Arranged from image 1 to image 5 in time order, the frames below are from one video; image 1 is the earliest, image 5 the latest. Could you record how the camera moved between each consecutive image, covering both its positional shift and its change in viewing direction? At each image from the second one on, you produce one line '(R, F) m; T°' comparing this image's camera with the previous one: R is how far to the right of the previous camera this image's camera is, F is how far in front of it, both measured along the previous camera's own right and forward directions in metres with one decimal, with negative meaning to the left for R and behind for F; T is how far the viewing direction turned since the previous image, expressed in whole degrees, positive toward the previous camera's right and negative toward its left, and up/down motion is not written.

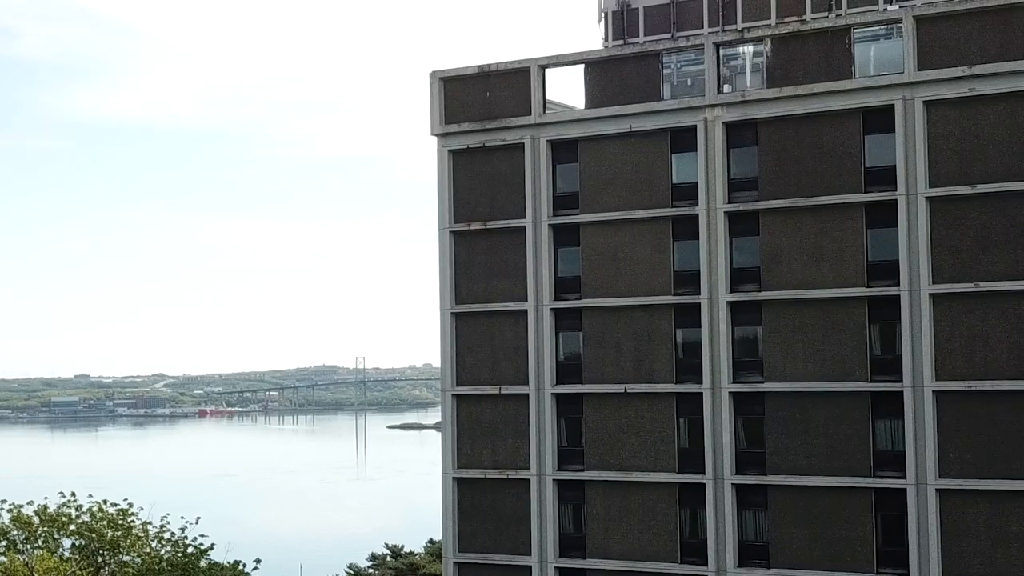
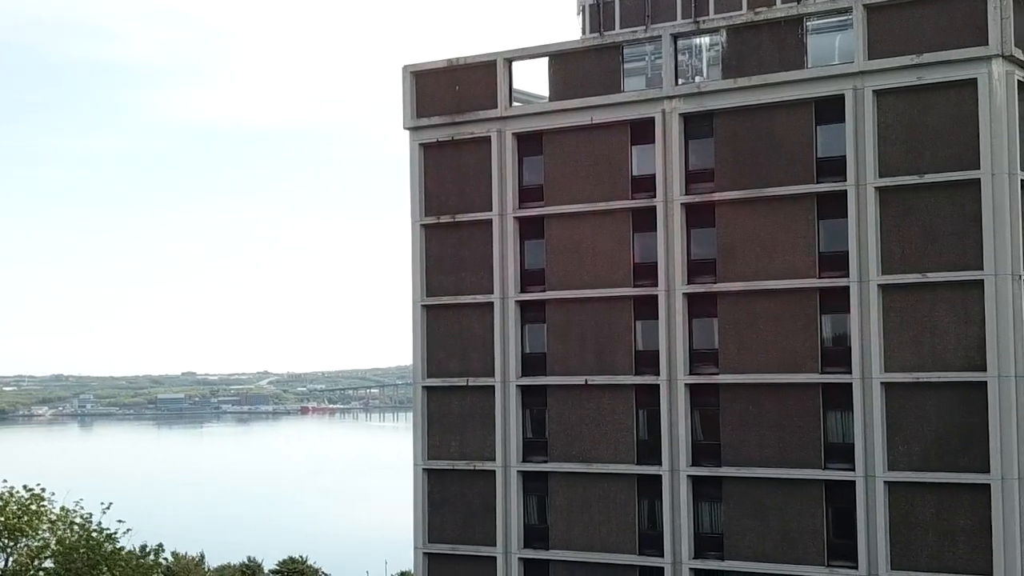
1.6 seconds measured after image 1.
(+2.7, -0.1) m; -2°
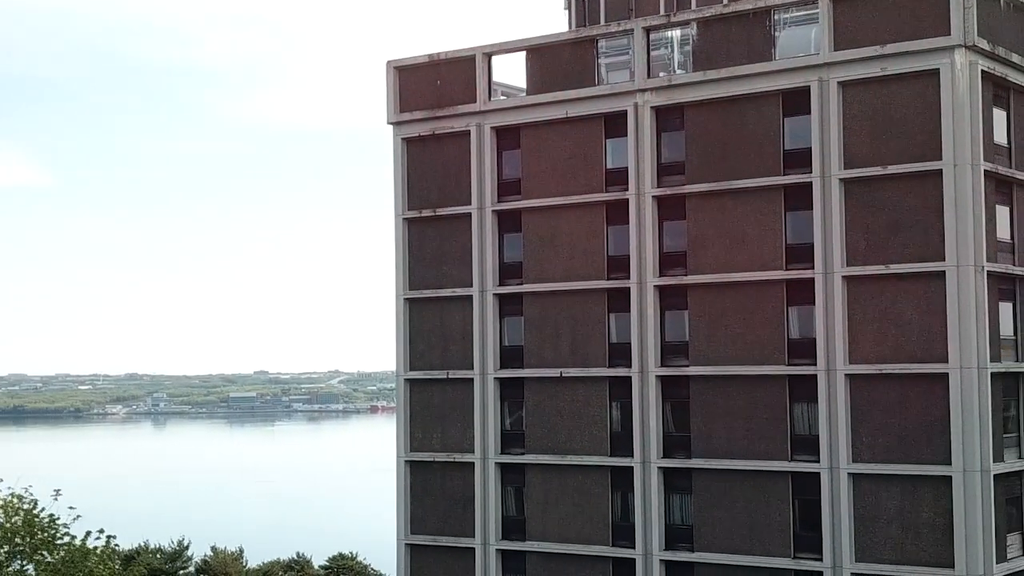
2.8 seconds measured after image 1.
(+1.9, -0.2) m; -2°
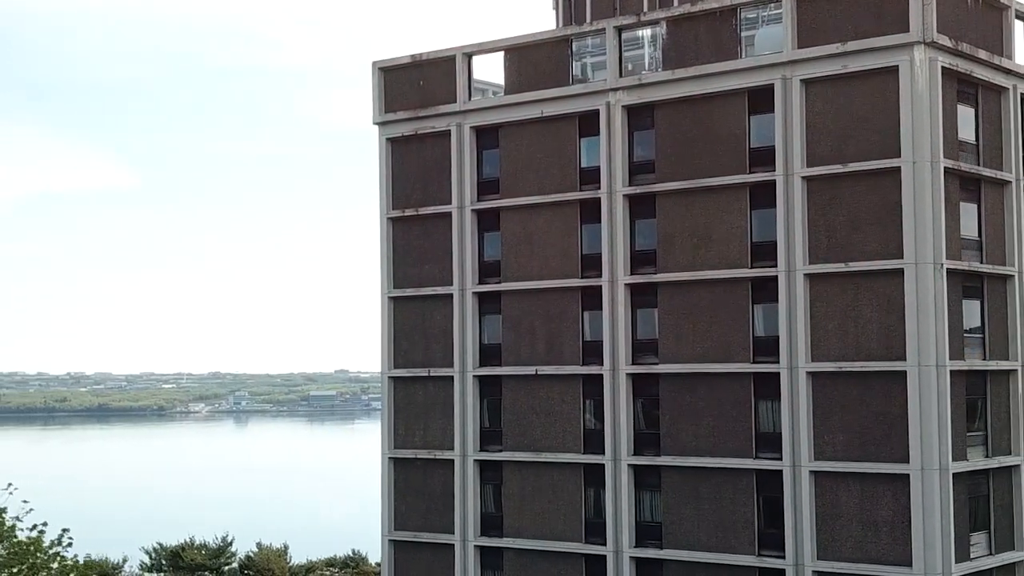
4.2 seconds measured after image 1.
(+2.1, -0.3) m; -2°
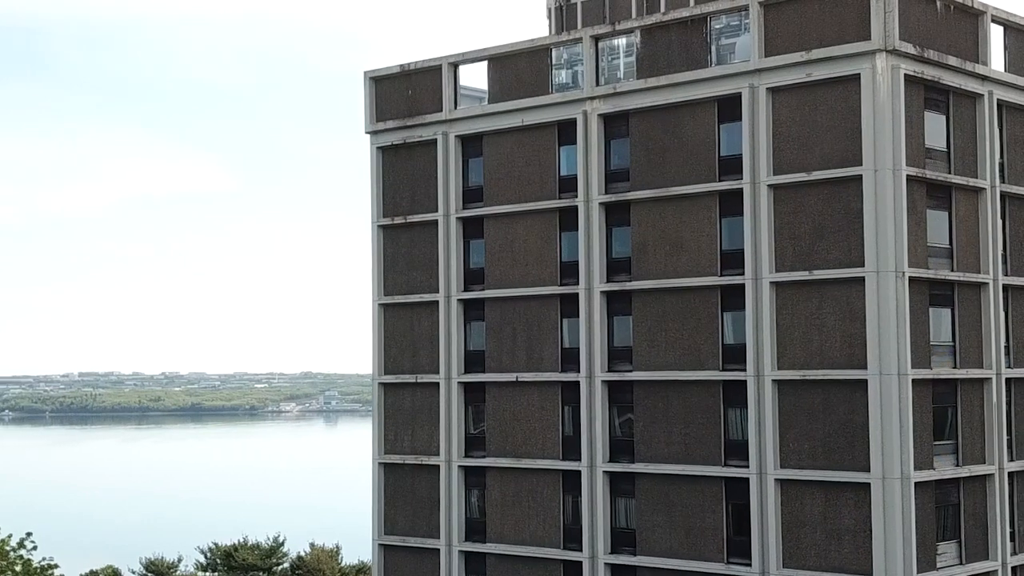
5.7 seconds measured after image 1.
(+2.2, -0.3) m; -3°
